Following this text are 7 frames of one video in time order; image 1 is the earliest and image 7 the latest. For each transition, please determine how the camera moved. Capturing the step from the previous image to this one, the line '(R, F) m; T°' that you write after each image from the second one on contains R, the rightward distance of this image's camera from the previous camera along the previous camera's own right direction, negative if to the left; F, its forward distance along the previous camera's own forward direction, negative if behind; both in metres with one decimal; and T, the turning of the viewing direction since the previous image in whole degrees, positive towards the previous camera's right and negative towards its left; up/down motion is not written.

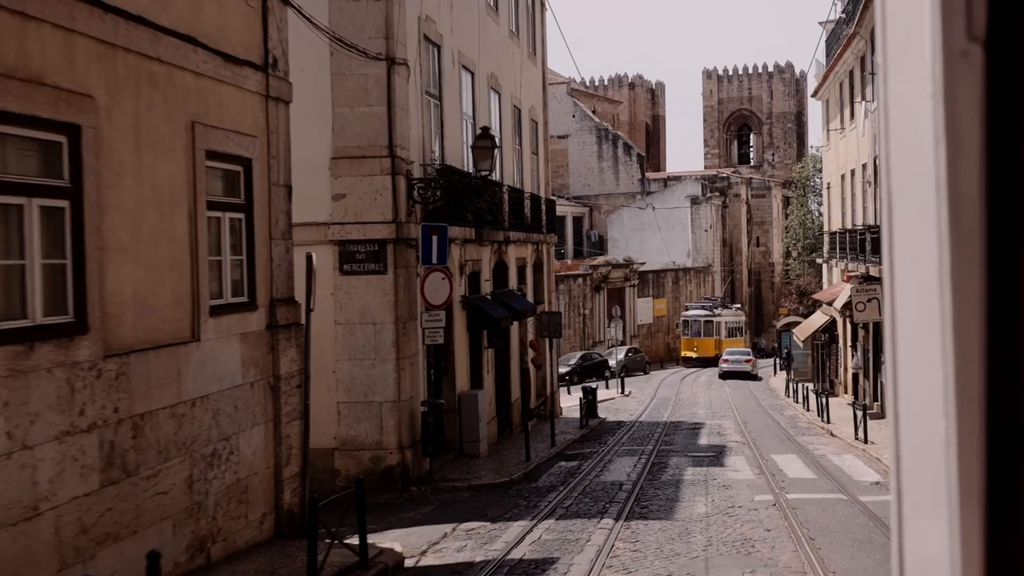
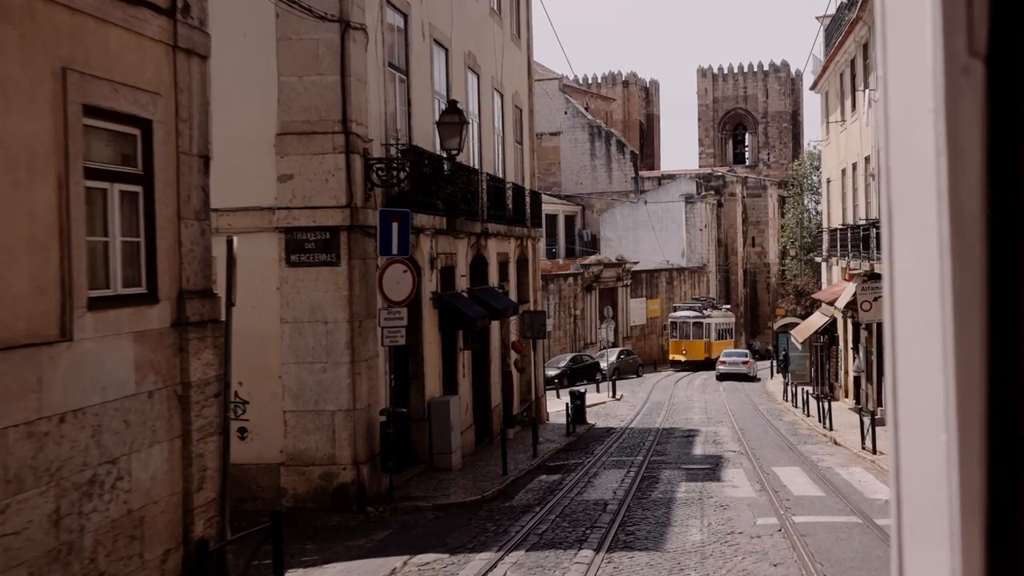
(+0.3, +1.8) m; 0°
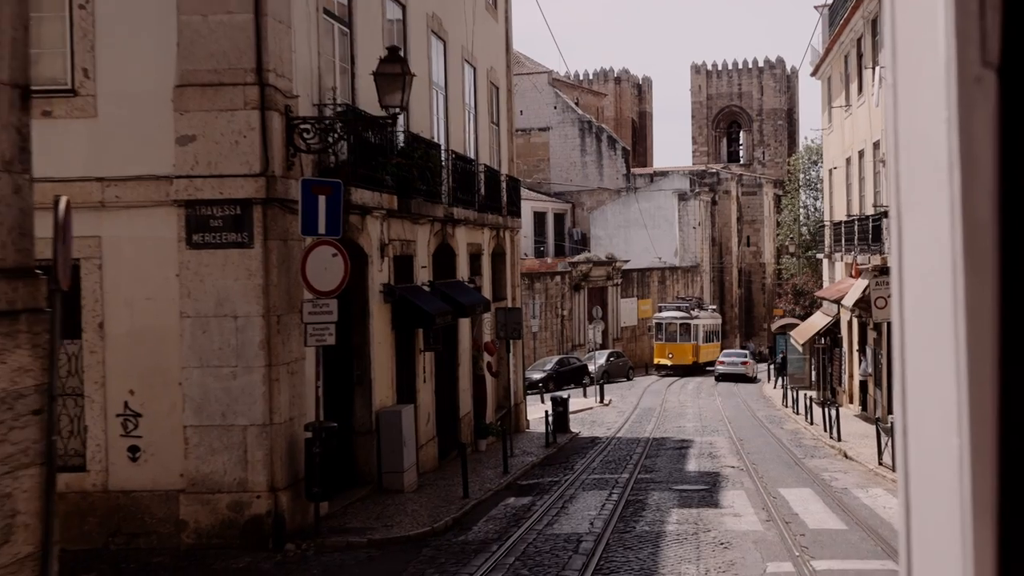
(+0.4, +2.5) m; 0°
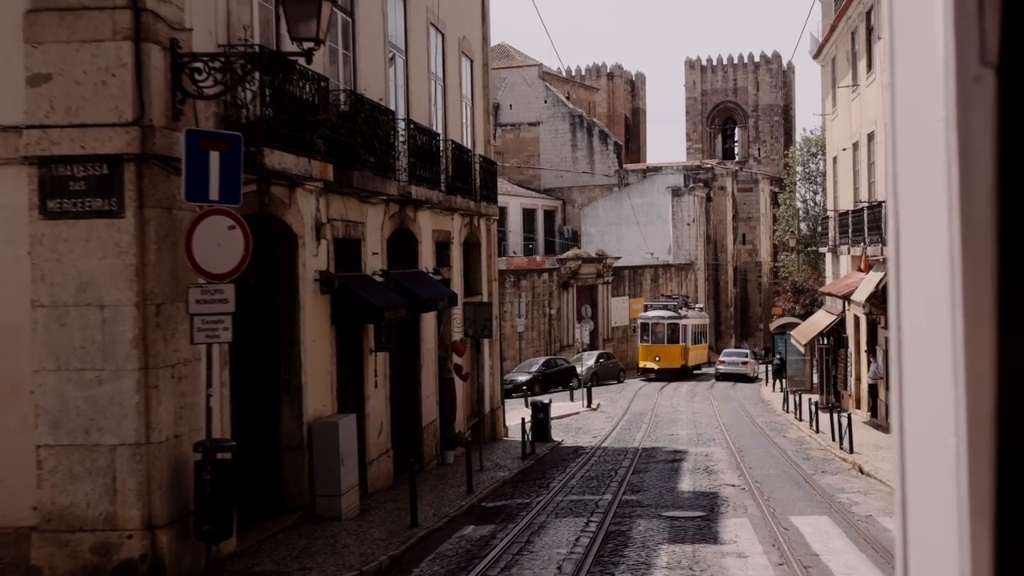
(+0.4, +2.4) m; 0°
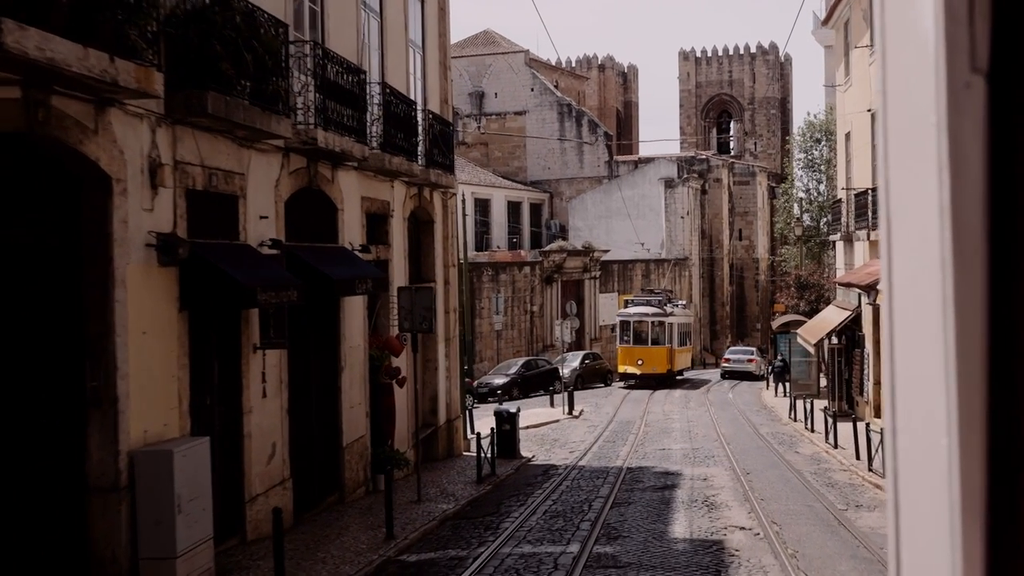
(+0.6, +3.9) m; 0°
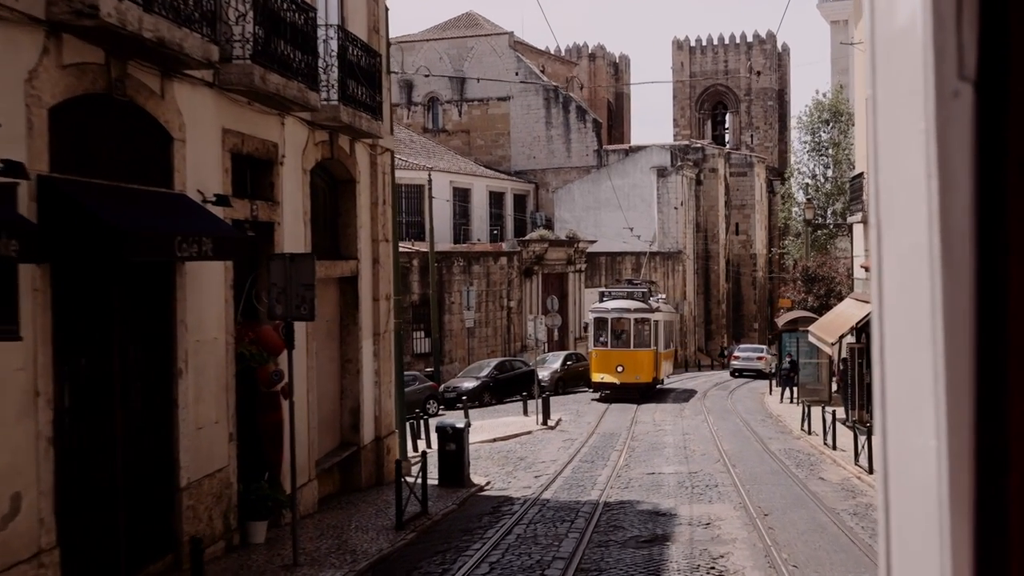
(+0.7, +4.4) m; 0°
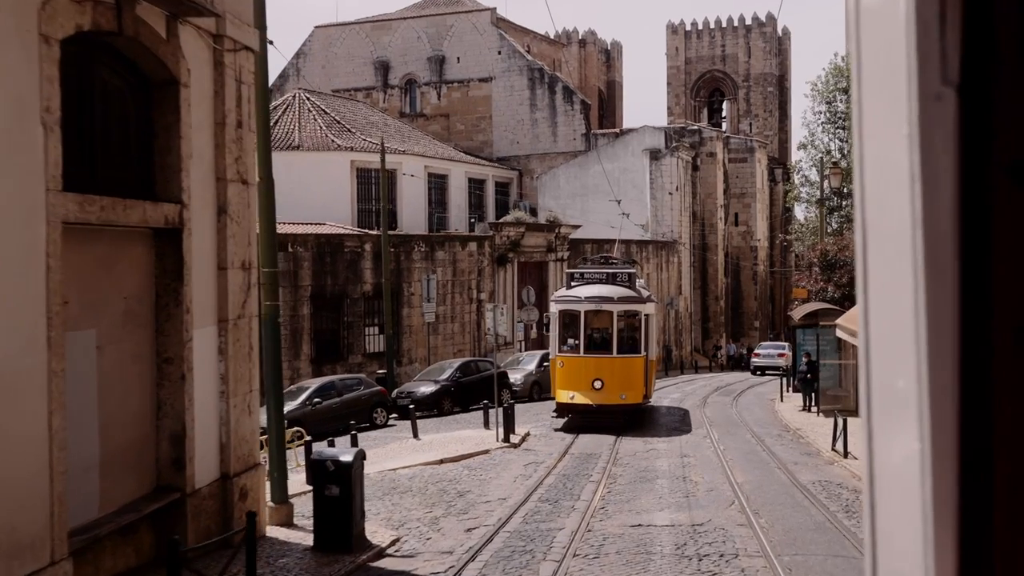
(+0.8, +5.3) m; 0°
